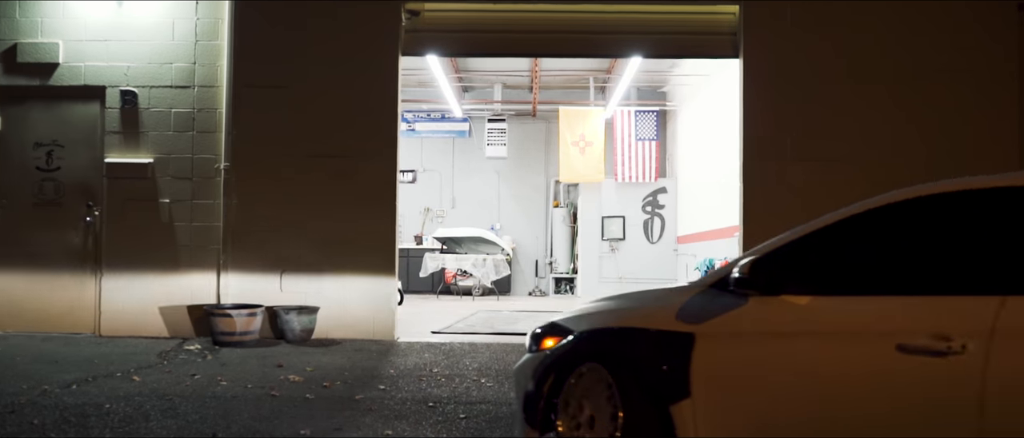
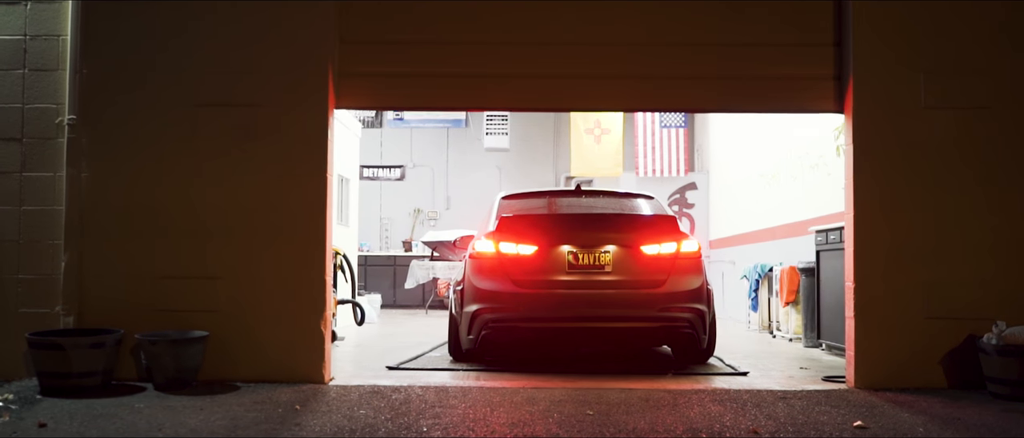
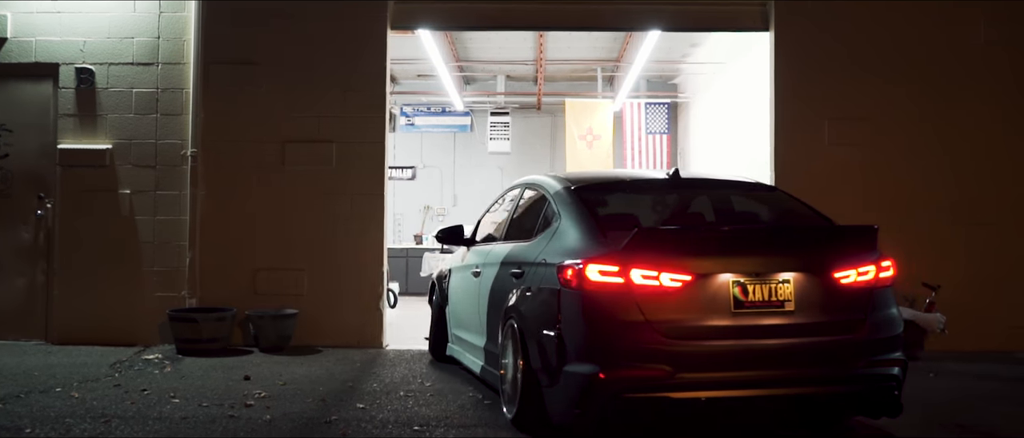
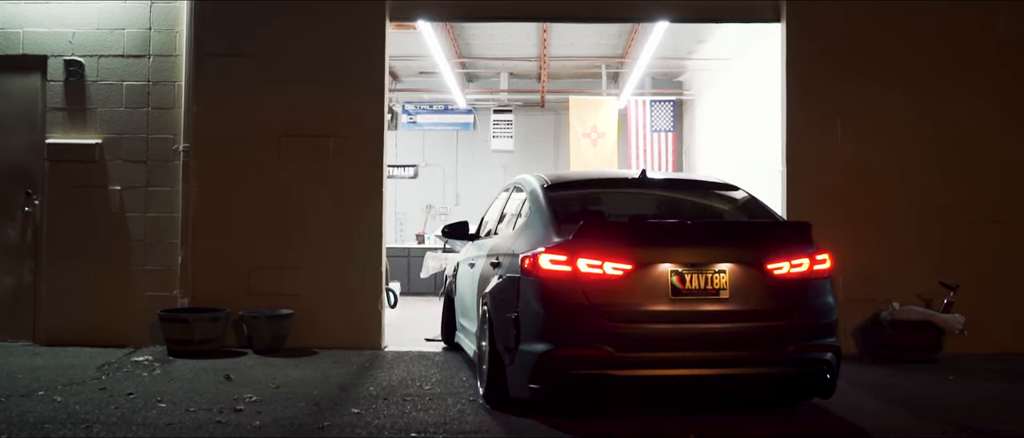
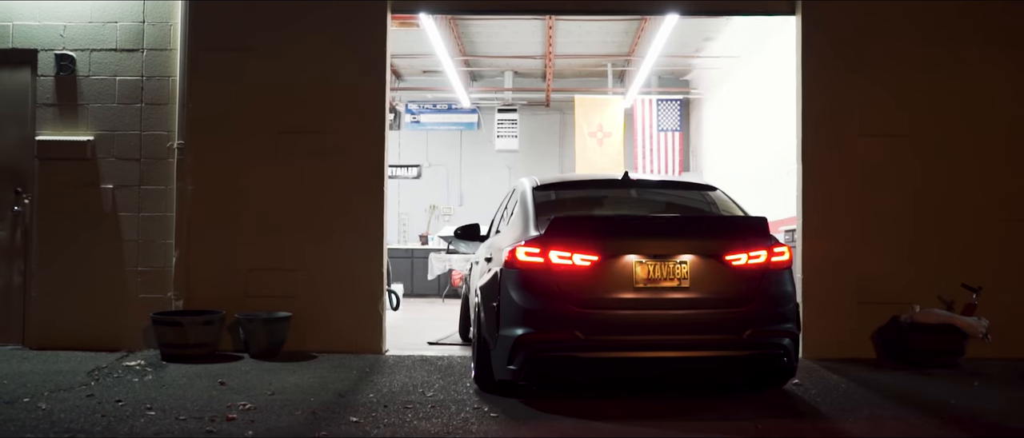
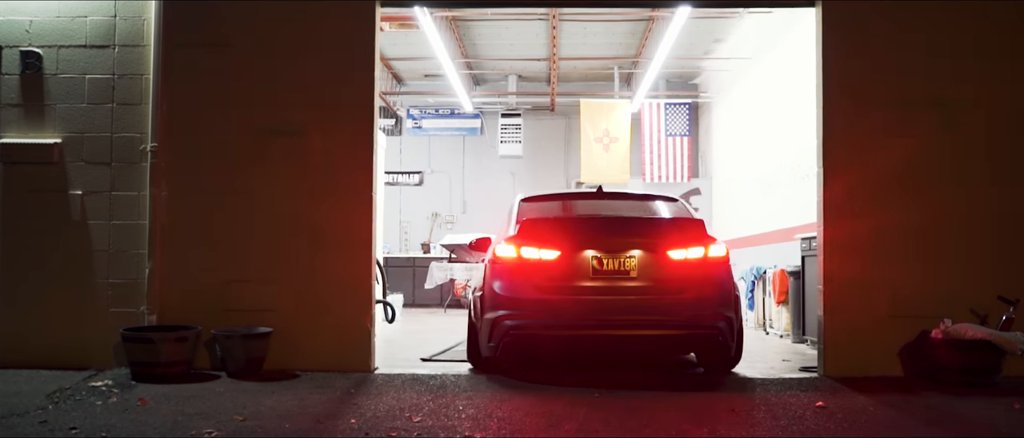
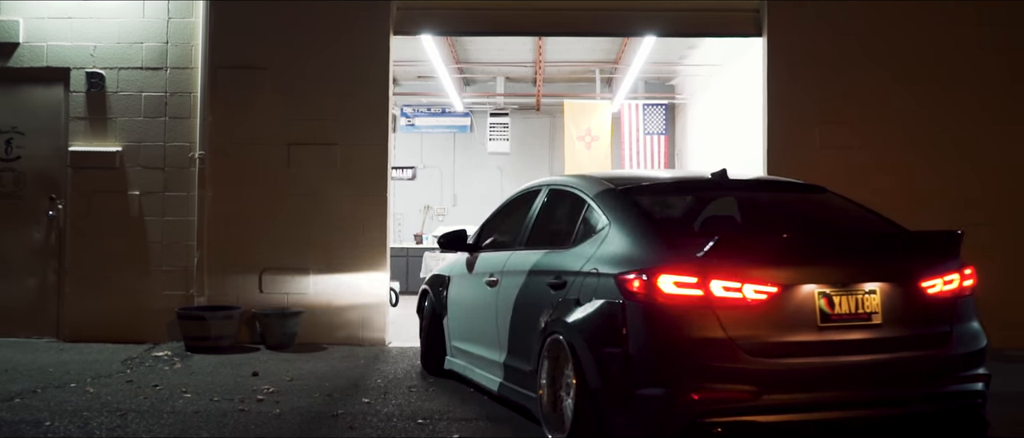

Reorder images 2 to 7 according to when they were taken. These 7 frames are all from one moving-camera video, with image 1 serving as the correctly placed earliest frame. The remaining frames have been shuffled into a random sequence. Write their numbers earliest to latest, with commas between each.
7, 3, 4, 5, 6, 2
